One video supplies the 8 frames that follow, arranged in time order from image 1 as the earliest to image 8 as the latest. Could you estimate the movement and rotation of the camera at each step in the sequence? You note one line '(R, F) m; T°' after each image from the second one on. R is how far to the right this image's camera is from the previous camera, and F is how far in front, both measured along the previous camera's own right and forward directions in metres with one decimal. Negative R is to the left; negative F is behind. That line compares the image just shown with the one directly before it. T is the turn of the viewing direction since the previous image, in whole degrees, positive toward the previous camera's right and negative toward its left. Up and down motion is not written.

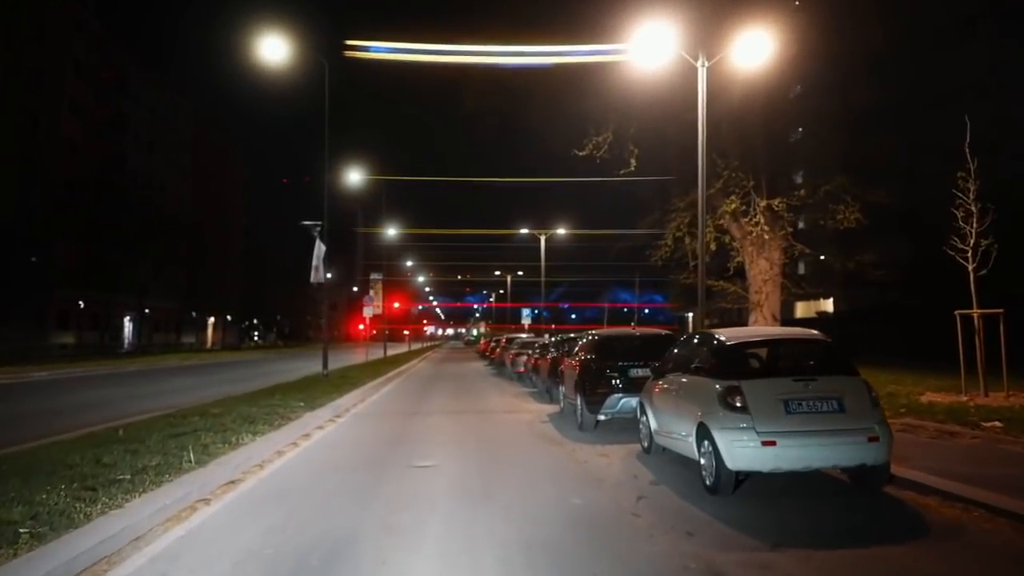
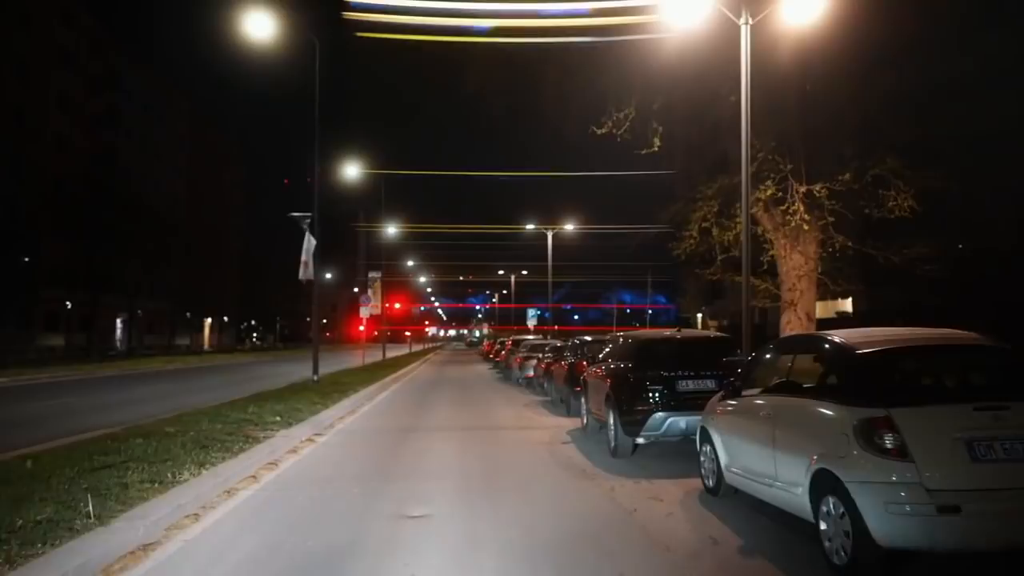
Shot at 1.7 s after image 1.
(-0.2, +2.7) m; 0°
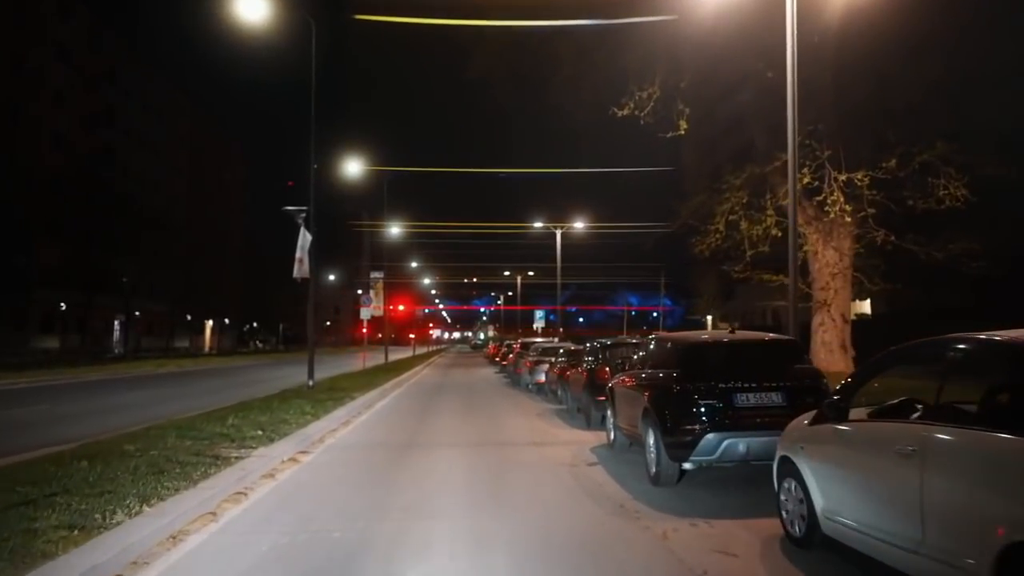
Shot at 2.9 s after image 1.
(-0.1, +1.9) m; 0°
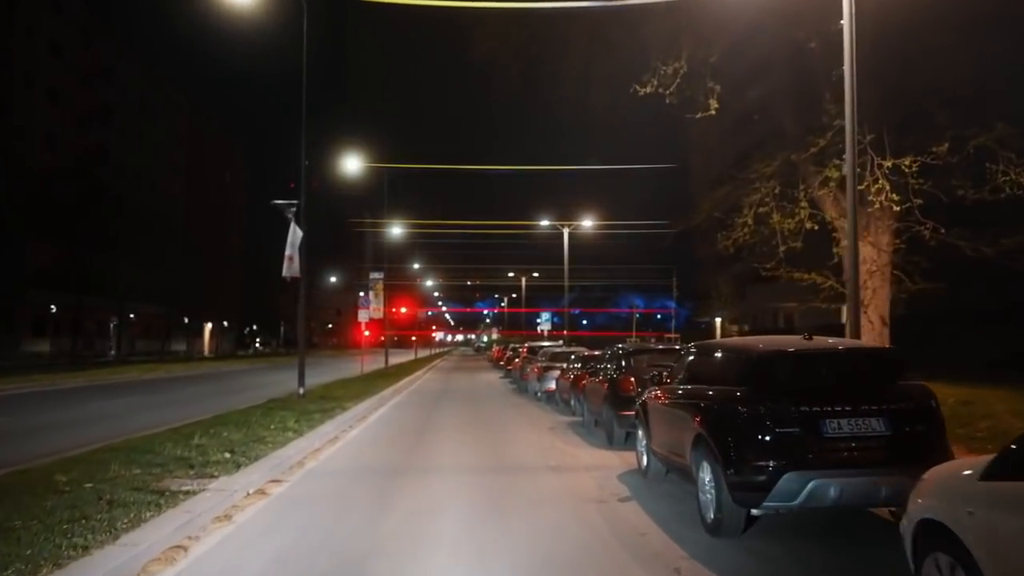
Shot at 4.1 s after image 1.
(-0.1, +2.0) m; 0°
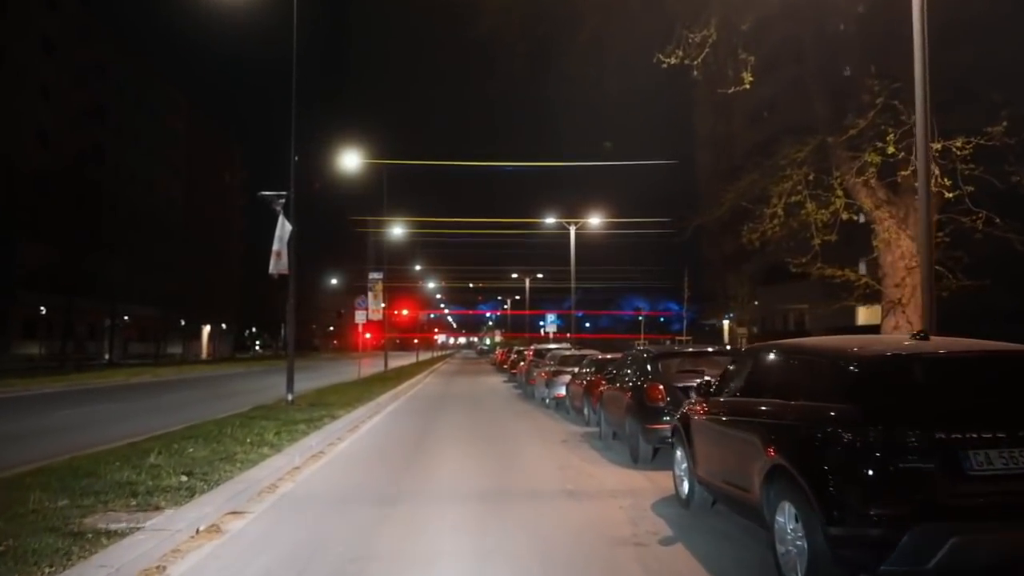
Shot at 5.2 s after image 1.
(-0.1, +1.8) m; 0°
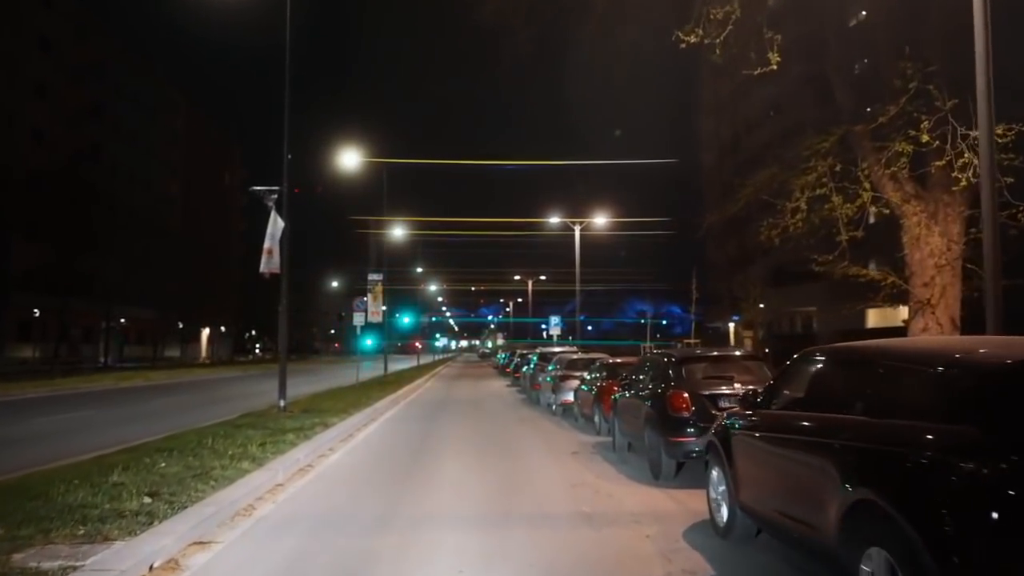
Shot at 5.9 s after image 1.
(-0.1, +1.2) m; 0°
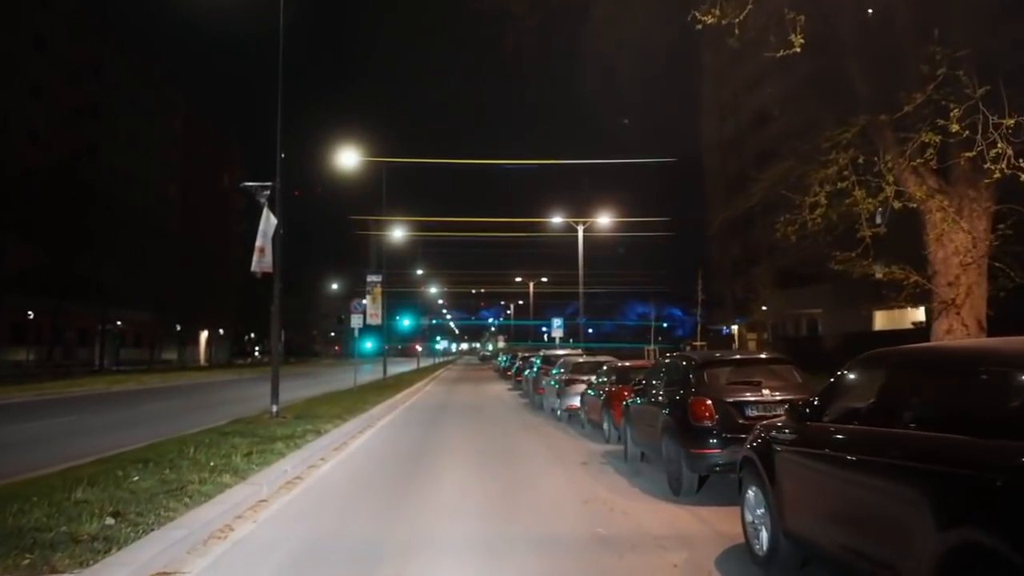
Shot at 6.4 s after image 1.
(-0.1, +0.9) m; 0°
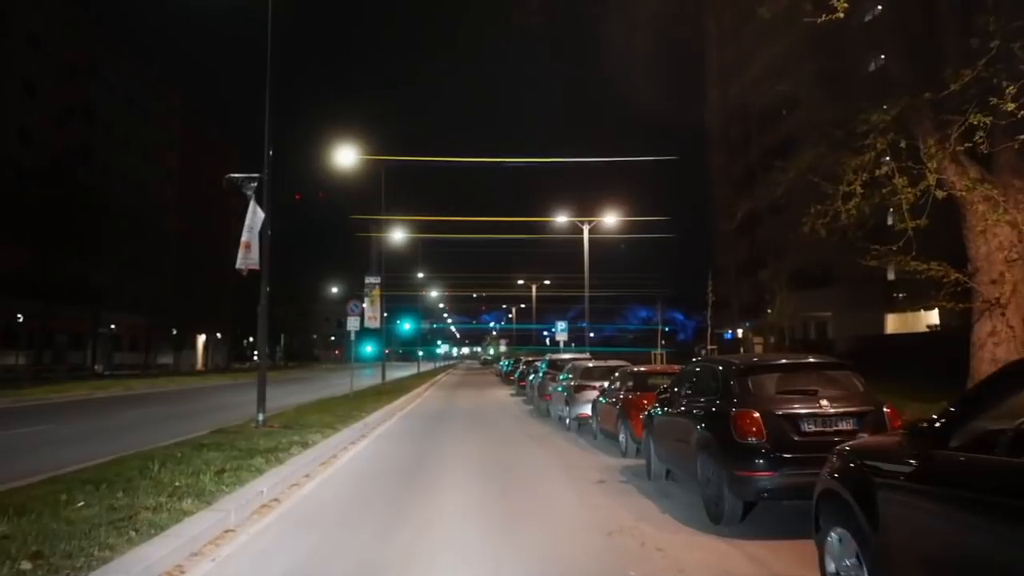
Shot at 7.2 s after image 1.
(-0.1, +1.4) m; 0°
